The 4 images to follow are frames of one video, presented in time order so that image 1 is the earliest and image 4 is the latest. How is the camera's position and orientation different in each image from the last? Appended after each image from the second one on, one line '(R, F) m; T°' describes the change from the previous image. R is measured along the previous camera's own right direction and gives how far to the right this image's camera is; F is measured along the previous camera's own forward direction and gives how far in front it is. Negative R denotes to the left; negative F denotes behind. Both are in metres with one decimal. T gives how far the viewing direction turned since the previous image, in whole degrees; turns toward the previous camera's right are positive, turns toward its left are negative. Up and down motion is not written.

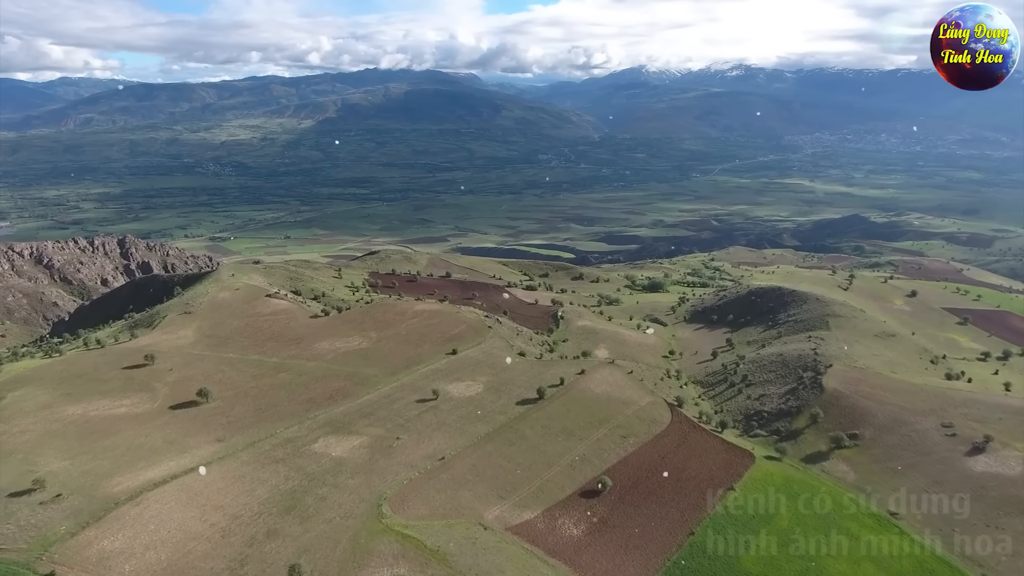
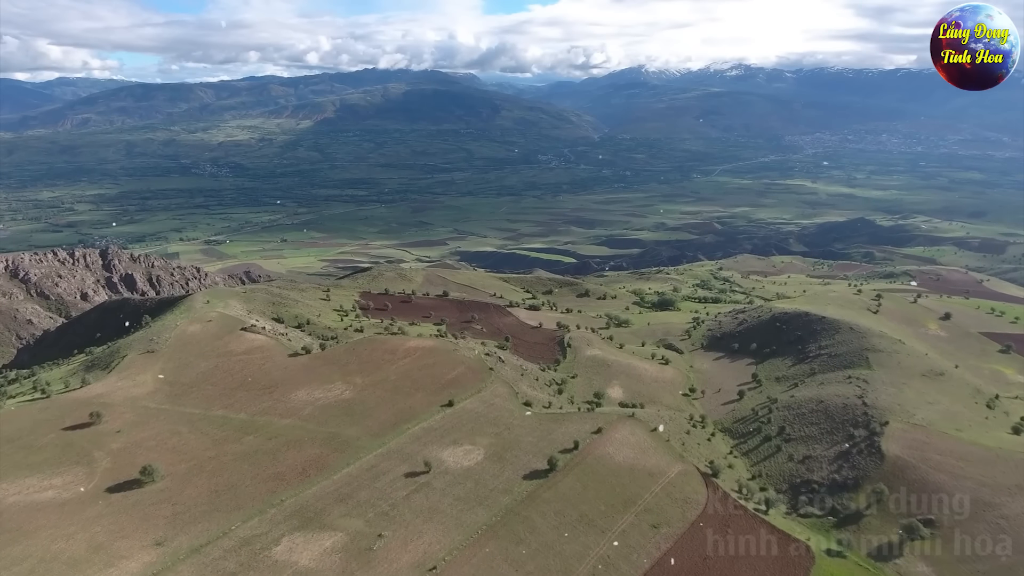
(-0.4, +6.3) m; 0°
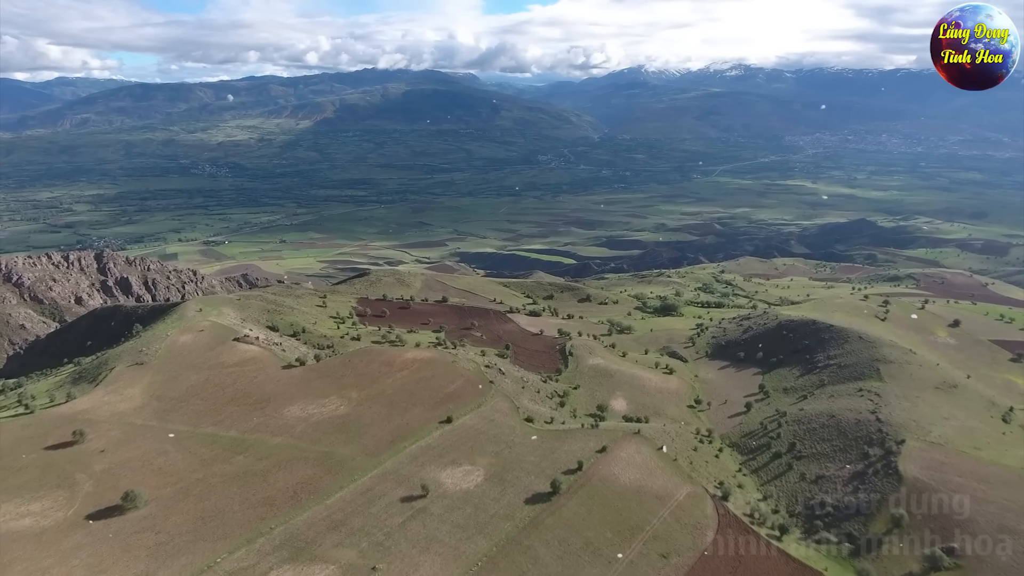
(-0.1, +1.5) m; 0°
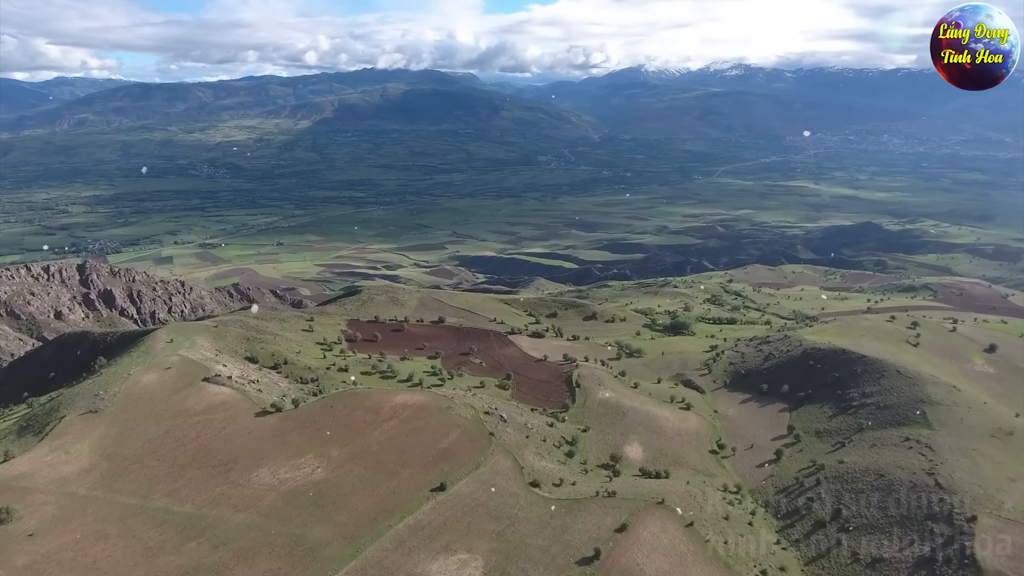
(-0.2, +5.6) m; 0°
